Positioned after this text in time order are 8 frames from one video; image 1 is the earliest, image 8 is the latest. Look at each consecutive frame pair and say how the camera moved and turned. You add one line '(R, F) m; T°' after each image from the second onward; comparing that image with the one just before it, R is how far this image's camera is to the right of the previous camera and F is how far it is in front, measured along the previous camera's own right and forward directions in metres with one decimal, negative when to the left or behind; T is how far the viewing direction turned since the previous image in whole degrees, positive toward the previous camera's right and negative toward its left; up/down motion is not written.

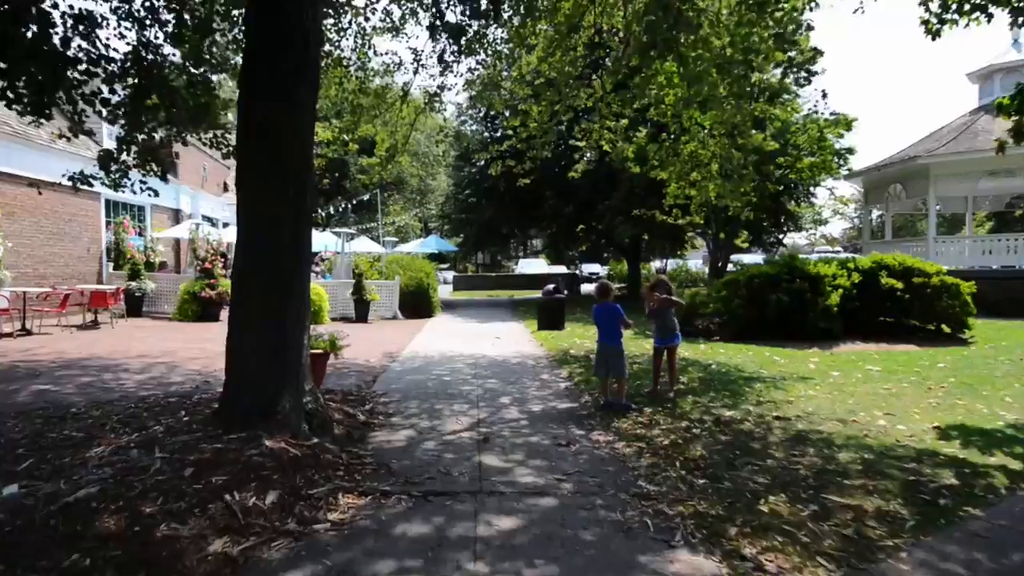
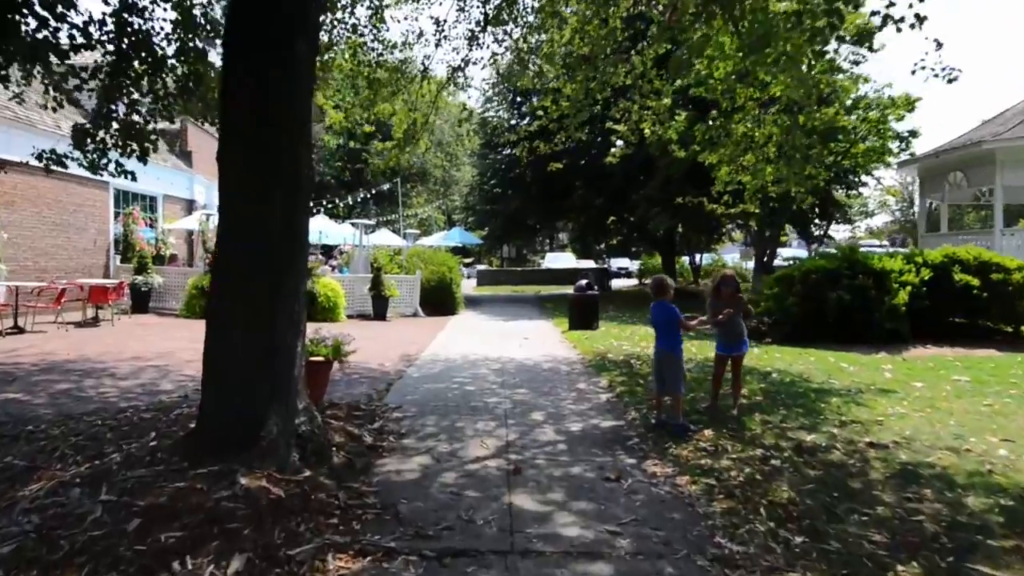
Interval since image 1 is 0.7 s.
(-0.1, +1.2) m; -2°
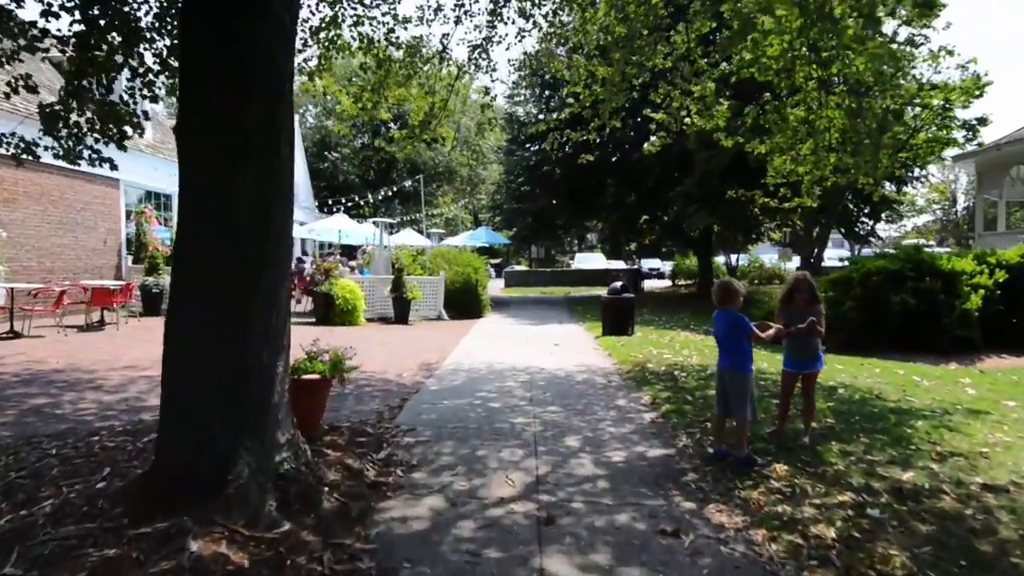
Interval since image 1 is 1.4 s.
(0.0, +1.0) m; -2°
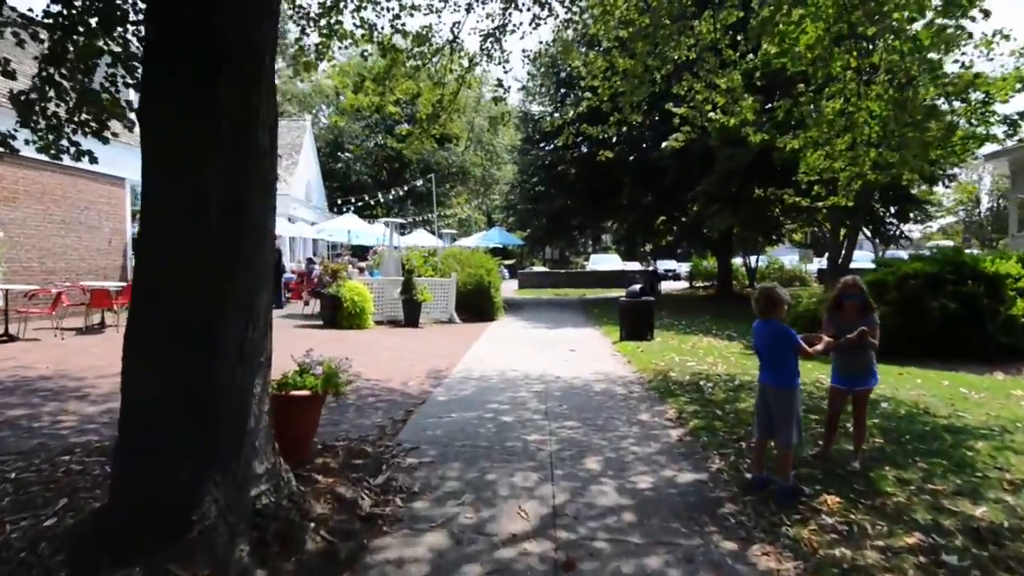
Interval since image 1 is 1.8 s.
(0.0, +0.6) m; -1°
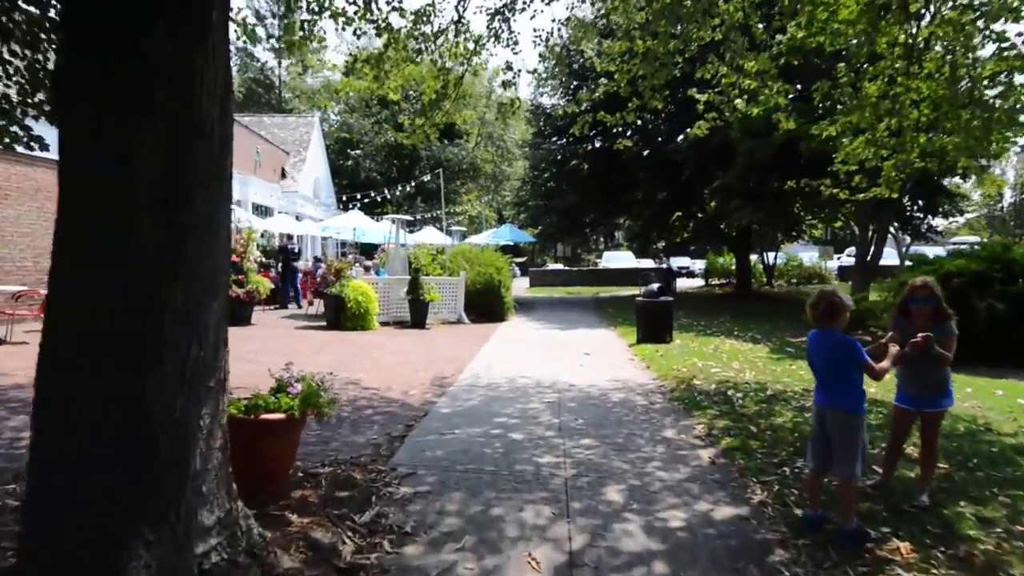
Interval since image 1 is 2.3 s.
(0.0, +0.7) m; -1°
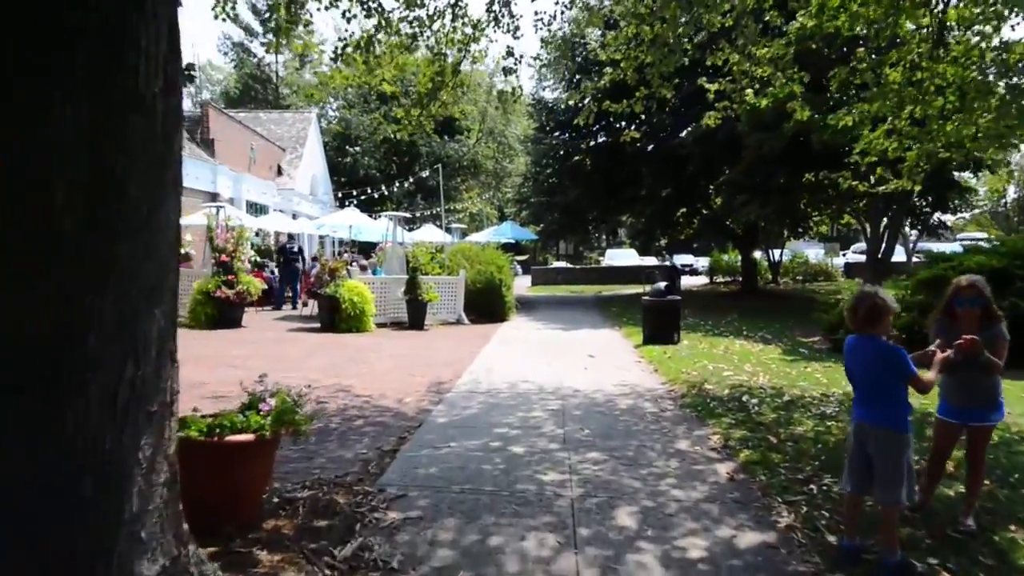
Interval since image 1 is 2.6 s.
(0.0, +0.5) m; 0°
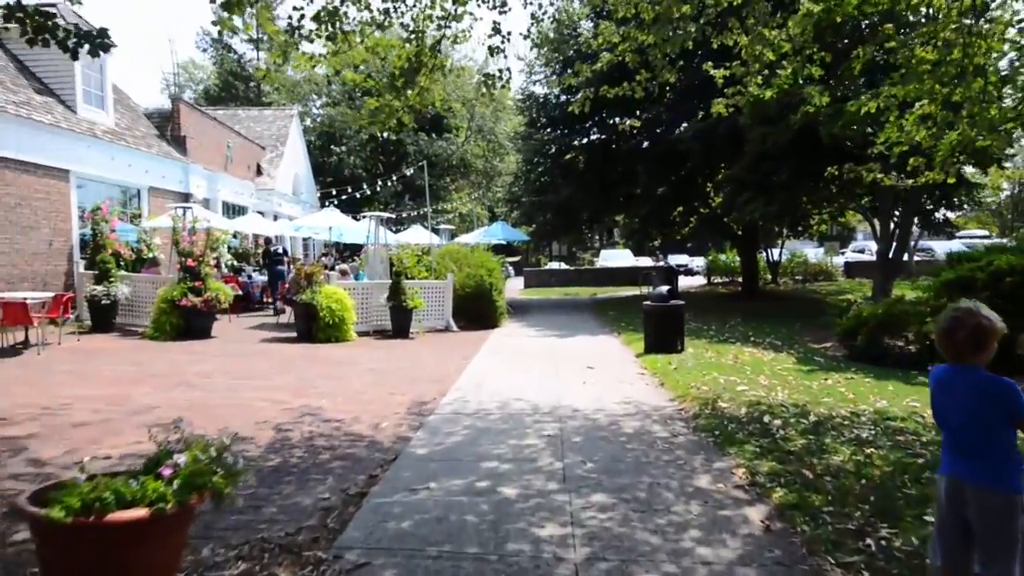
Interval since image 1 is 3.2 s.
(0.0, +0.9) m; +1°
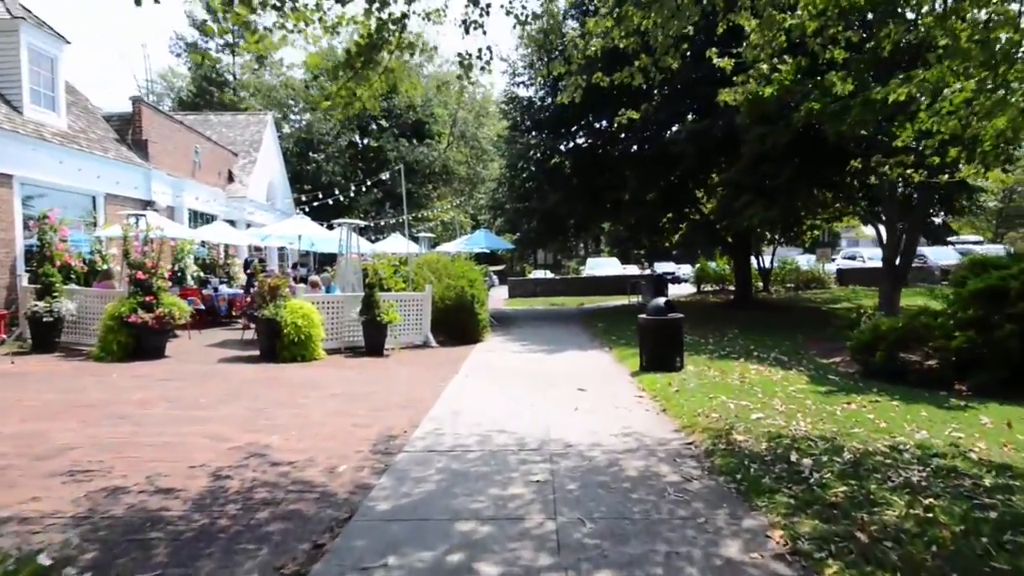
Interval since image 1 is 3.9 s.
(0.0, +1.0) m; +1°
